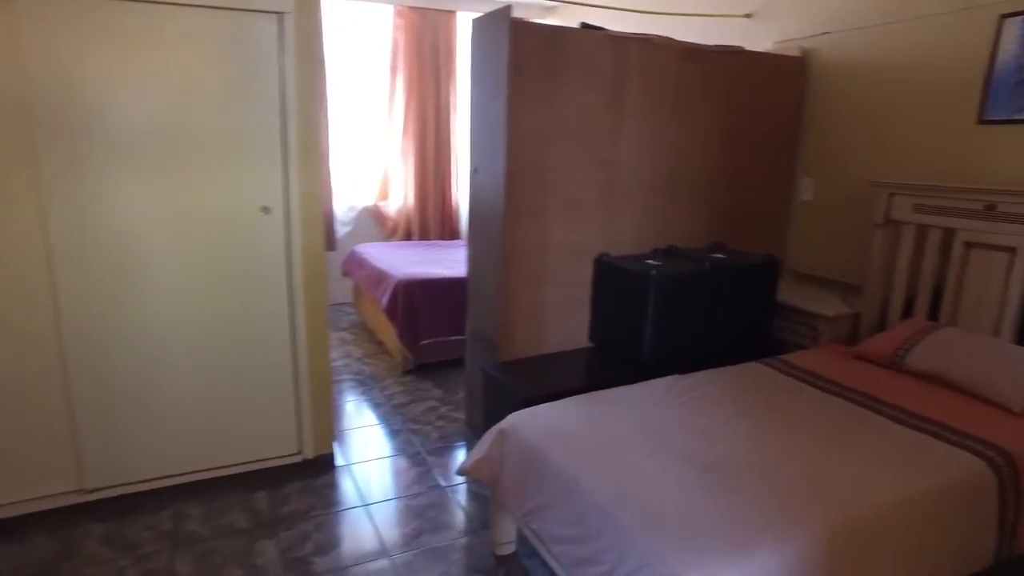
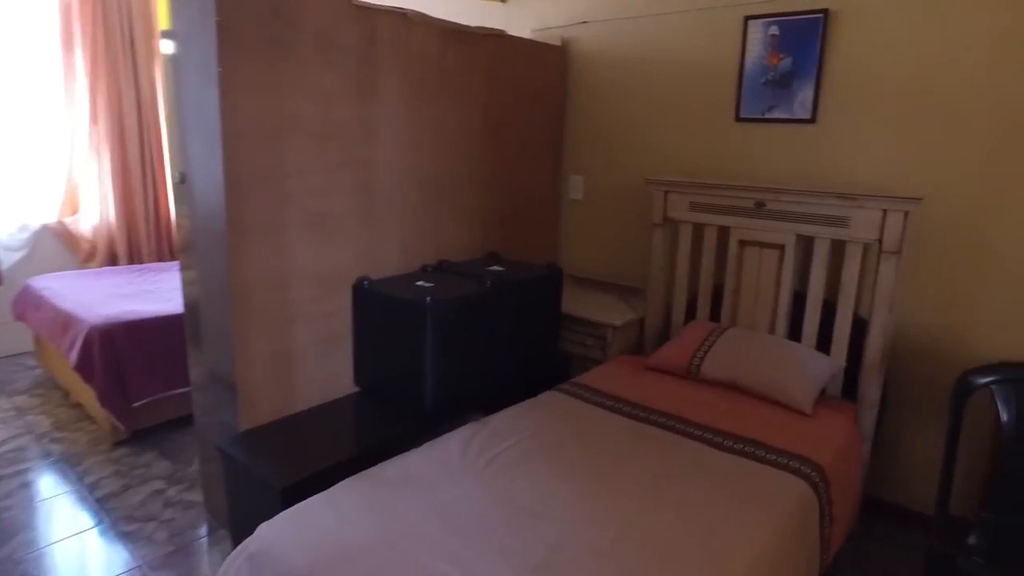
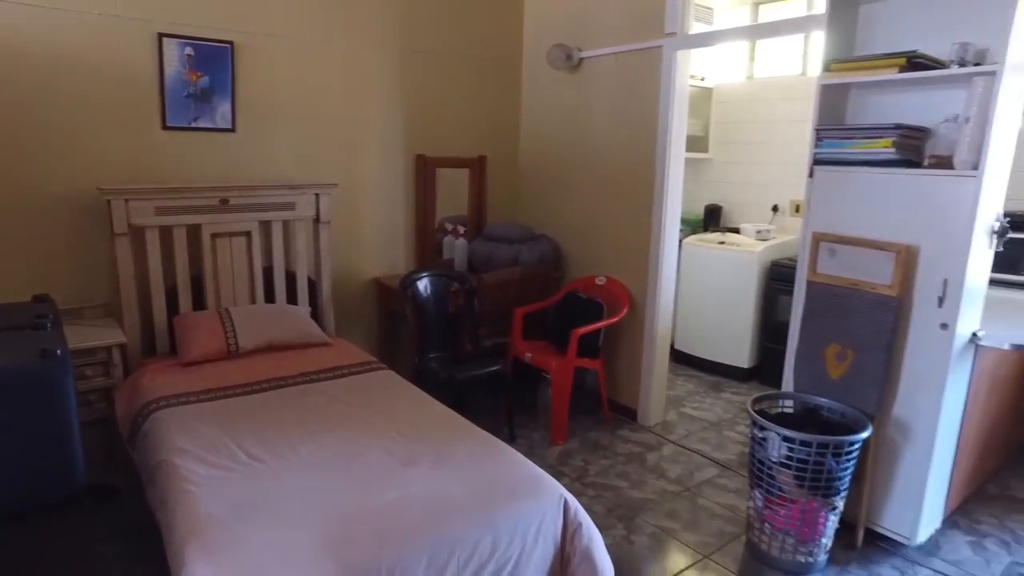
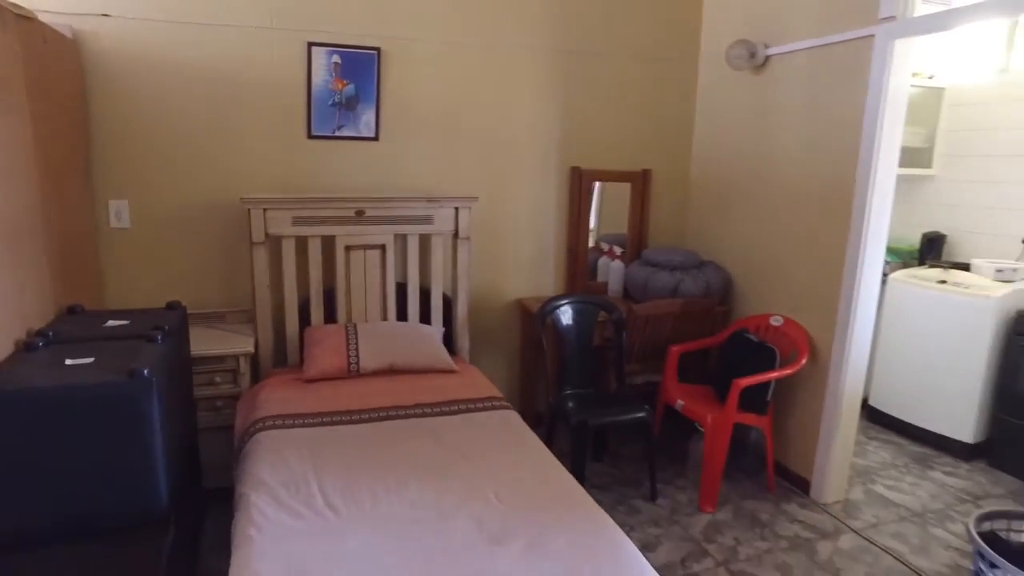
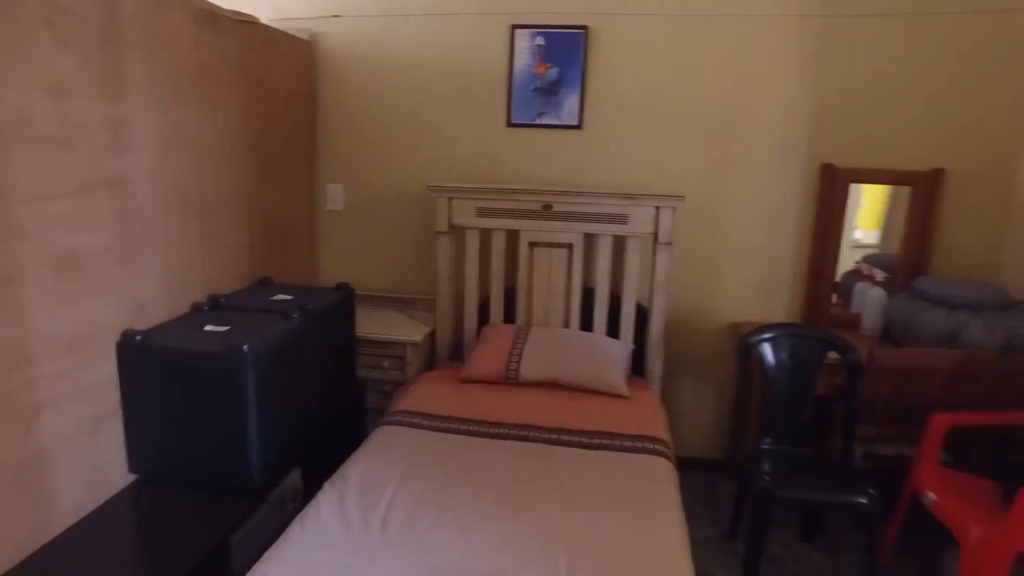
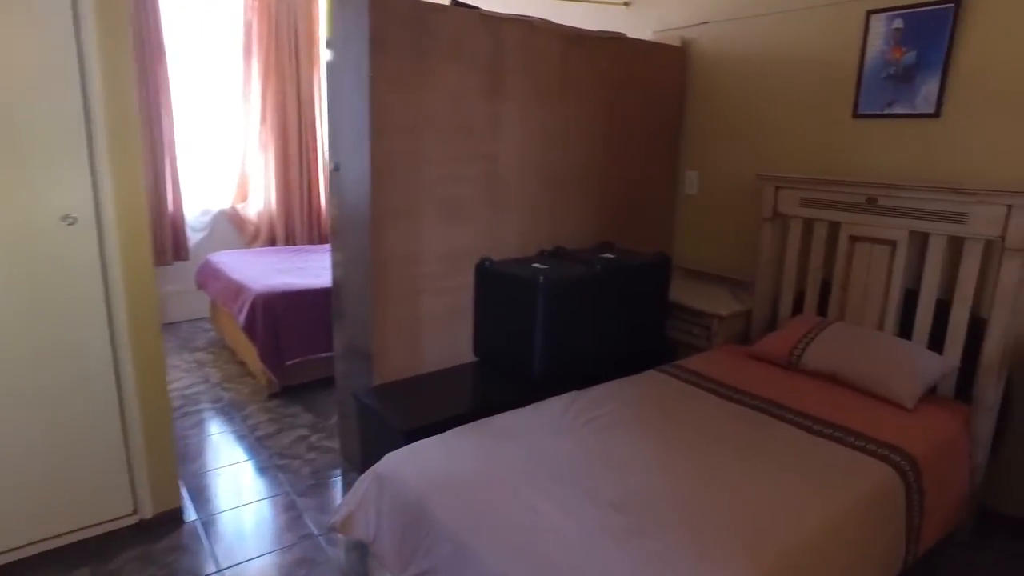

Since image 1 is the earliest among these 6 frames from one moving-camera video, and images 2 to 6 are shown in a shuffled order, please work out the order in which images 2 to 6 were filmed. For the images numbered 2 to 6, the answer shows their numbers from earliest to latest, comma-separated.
6, 2, 5, 4, 3
